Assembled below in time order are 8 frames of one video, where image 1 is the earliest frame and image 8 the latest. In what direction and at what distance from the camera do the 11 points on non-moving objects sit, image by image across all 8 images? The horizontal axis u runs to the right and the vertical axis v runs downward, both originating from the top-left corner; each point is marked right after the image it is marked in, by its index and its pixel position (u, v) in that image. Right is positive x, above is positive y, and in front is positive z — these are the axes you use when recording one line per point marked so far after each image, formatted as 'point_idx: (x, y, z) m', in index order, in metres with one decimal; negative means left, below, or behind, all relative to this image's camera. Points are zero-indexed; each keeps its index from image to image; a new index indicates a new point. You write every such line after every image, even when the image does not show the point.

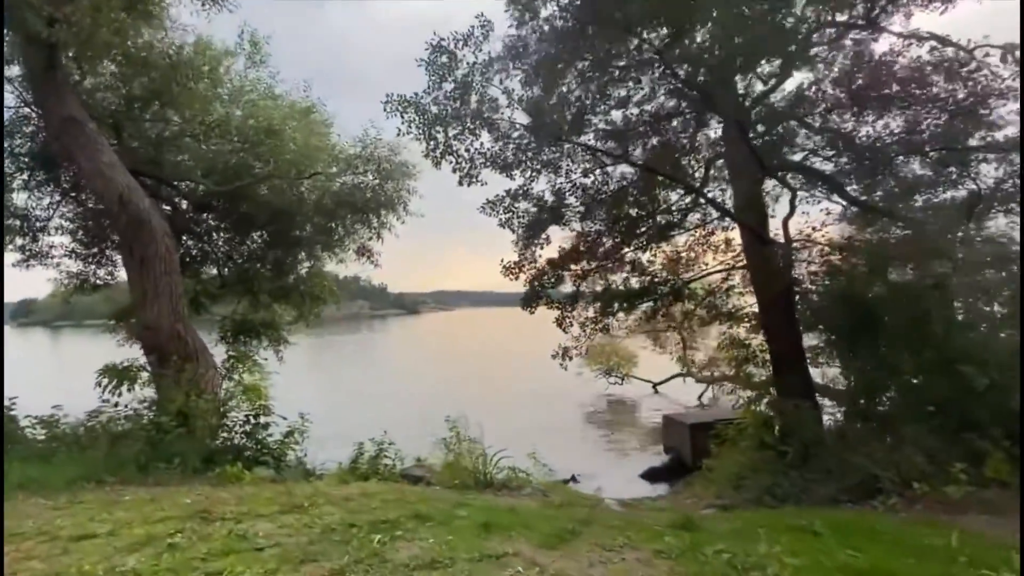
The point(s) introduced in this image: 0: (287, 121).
0: (-3.5, +2.7, +7.6) m
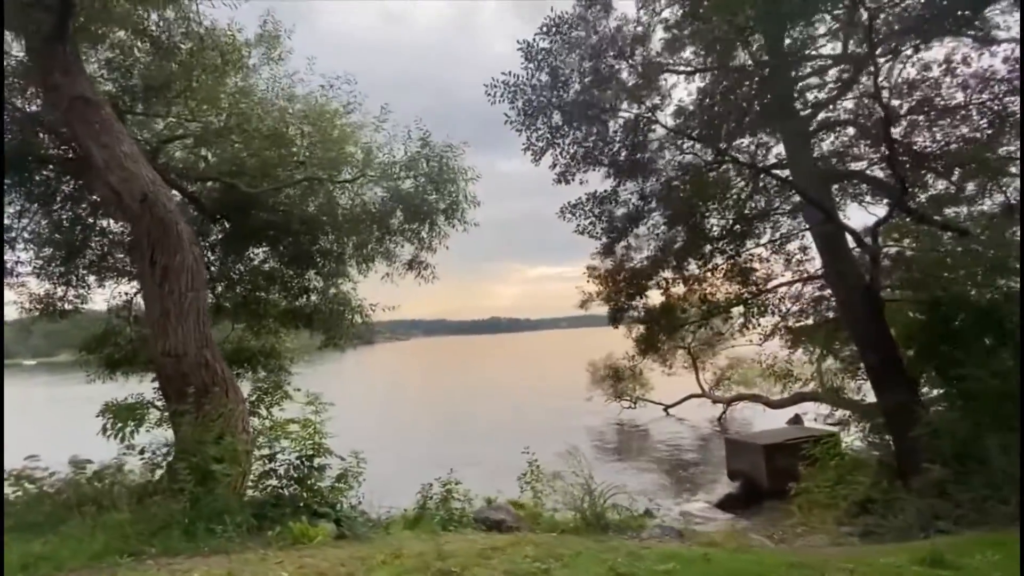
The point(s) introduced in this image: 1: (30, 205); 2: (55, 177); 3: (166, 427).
0: (-2.7, +2.4, +6.8) m
1: (-6.9, +1.2, +6.7) m
2: (-6.5, +1.5, +6.7) m
3: (-3.6, -1.5, +5.0) m
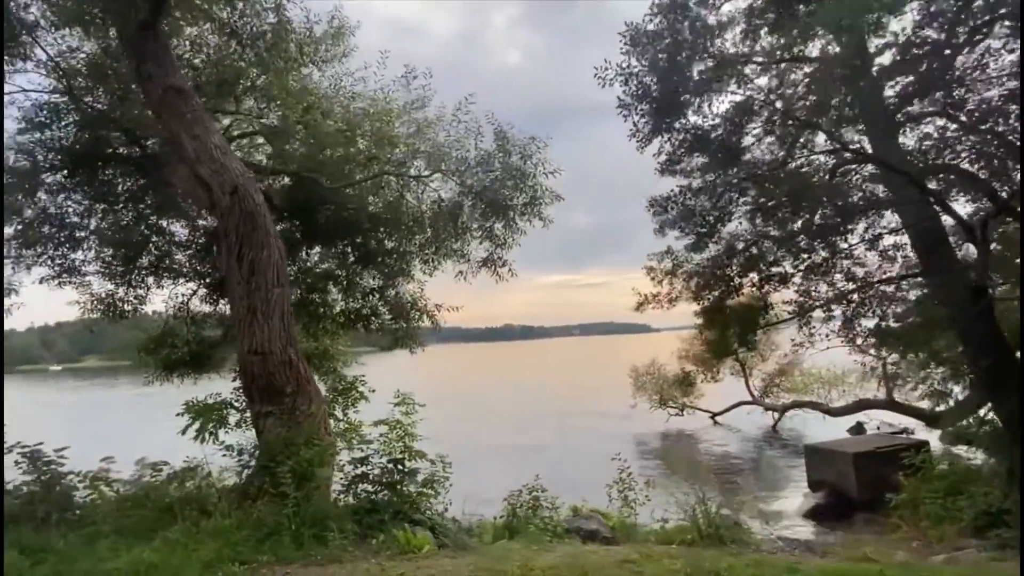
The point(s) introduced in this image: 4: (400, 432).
0: (-1.7, +2.4, +6.7) m
1: (-6.0, +1.2, +6.6) m
2: (-5.5, +1.5, +6.7) m
3: (-2.7, -1.5, +4.9) m
4: (-1.1, -1.5, +5.0) m
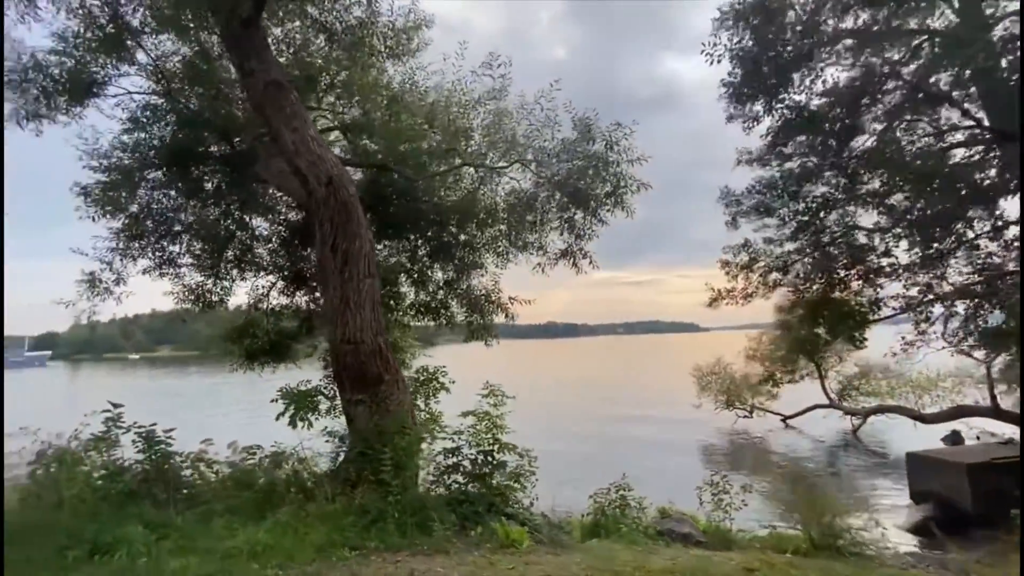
0: (-0.6, +2.5, +6.7) m
1: (-4.9, +1.3, +7.0) m
2: (-4.5, +1.6, +7.0) m
3: (-1.8, -1.4, +5.0) m
4: (-0.3, -1.4, +4.9) m
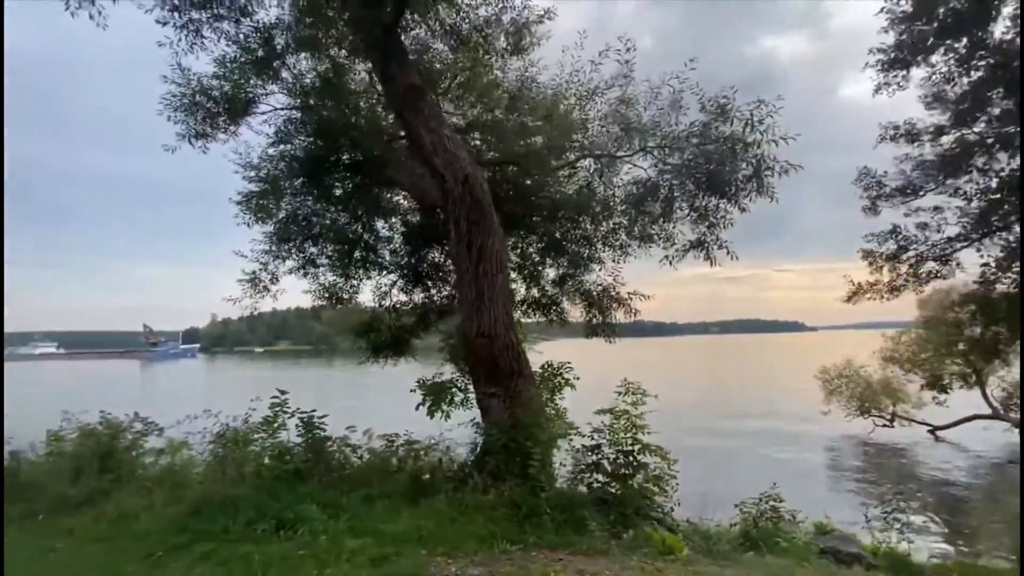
0: (+1.0, +2.6, +6.5) m
1: (-3.1, +1.3, +7.6) m
2: (-2.7, +1.7, +7.5) m
3: (-0.4, -1.3, +5.0) m
4: (+1.1, -1.4, +4.7) m
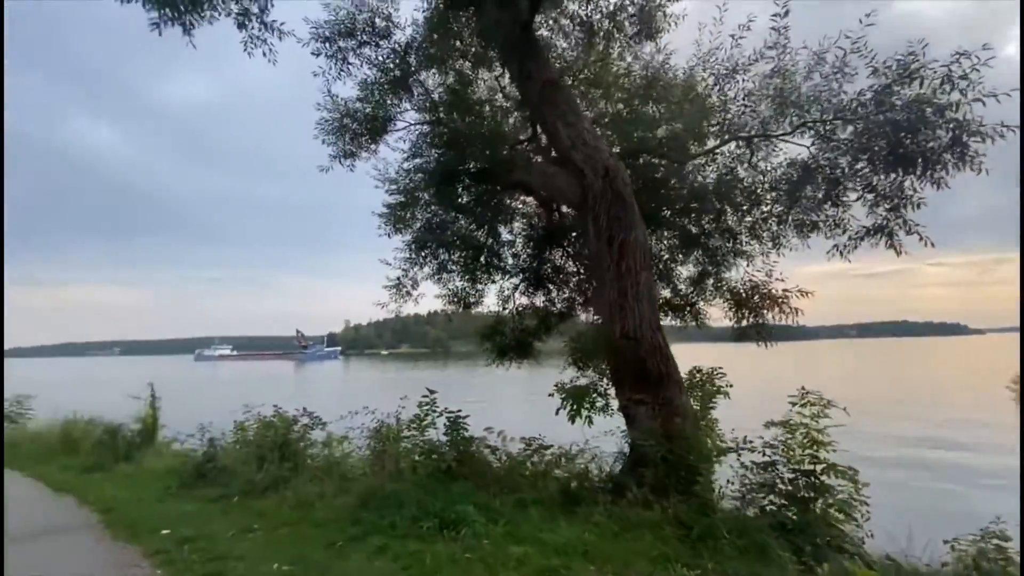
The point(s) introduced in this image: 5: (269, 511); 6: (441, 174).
0: (+2.6, +2.6, +6.0) m
1: (-1.1, +1.3, +7.9) m
2: (-0.7, +1.6, +7.7) m
3: (+1.0, -1.3, +4.8) m
4: (+2.5, -1.3, +4.1) m
5: (-2.5, -2.3, +5.0) m
6: (-1.1, +1.8, +7.7) m
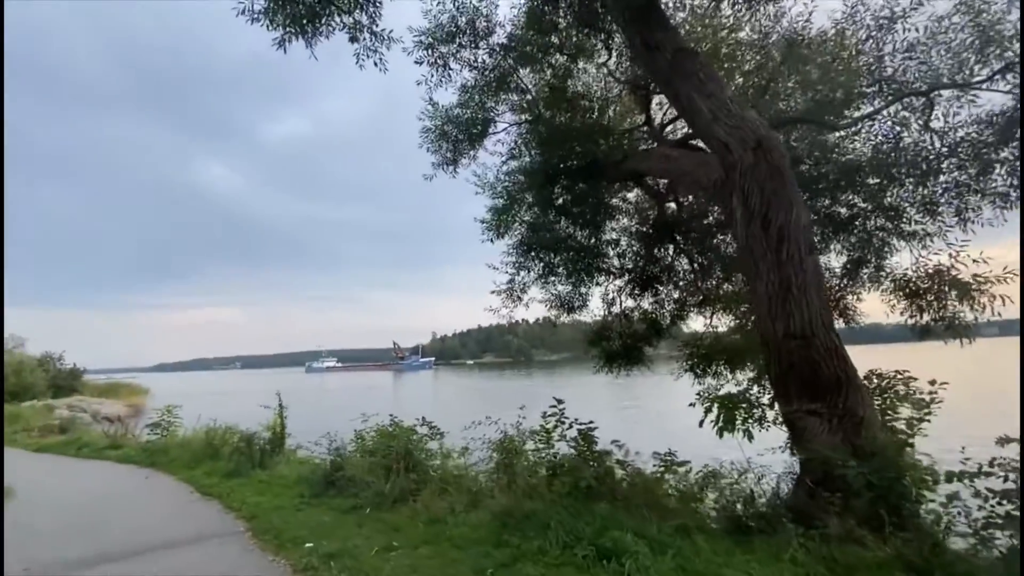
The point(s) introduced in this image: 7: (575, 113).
0: (+3.9, +2.7, +5.1) m
1: (+0.6, +1.2, +7.6) m
2: (+0.9, +1.6, +7.3) m
3: (+2.3, -1.2, +4.1) m
4: (+3.6, -1.2, +3.2) m
5: (-1.1, -2.4, +4.9) m
6: (+0.5, +1.8, +7.4) m
7: (+0.9, +2.7, +7.2) m
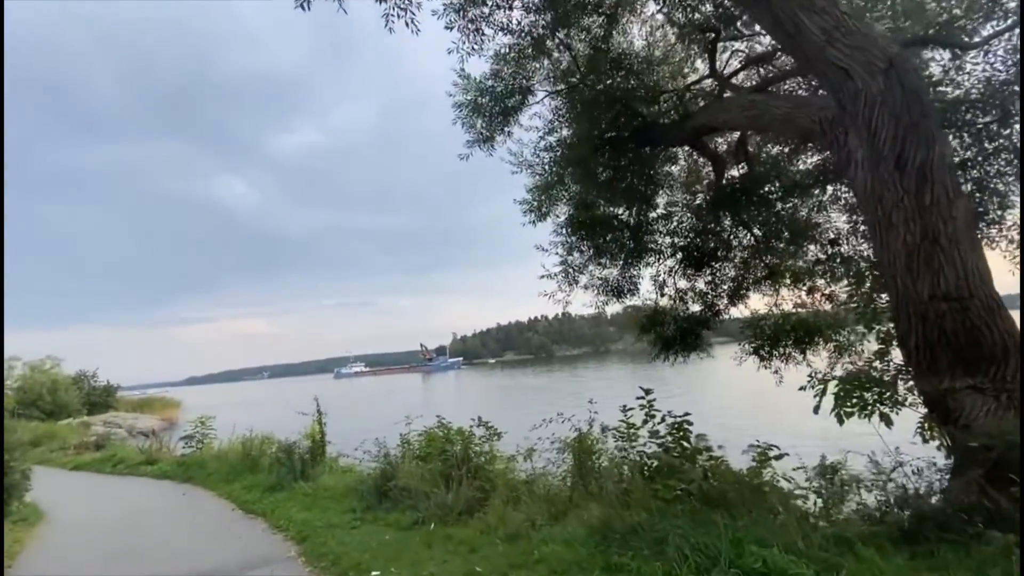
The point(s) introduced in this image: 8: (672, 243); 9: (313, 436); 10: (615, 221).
0: (+4.3, +3.1, +4.3) m
1: (+1.2, +1.5, +6.9) m
2: (+1.5, +1.8, +6.7) m
3: (+2.9, -0.9, +3.4) m
4: (+4.2, -0.8, +2.5) m
5: (-0.4, -2.3, +4.3) m
6: (+1.1, +2.0, +6.7) m
7: (+1.4, +2.9, +6.5) m
8: (+2.5, +0.7, +6.9) m
9: (-3.2, -2.3, +7.5) m
10: (+1.5, +1.0, +7.0) m
